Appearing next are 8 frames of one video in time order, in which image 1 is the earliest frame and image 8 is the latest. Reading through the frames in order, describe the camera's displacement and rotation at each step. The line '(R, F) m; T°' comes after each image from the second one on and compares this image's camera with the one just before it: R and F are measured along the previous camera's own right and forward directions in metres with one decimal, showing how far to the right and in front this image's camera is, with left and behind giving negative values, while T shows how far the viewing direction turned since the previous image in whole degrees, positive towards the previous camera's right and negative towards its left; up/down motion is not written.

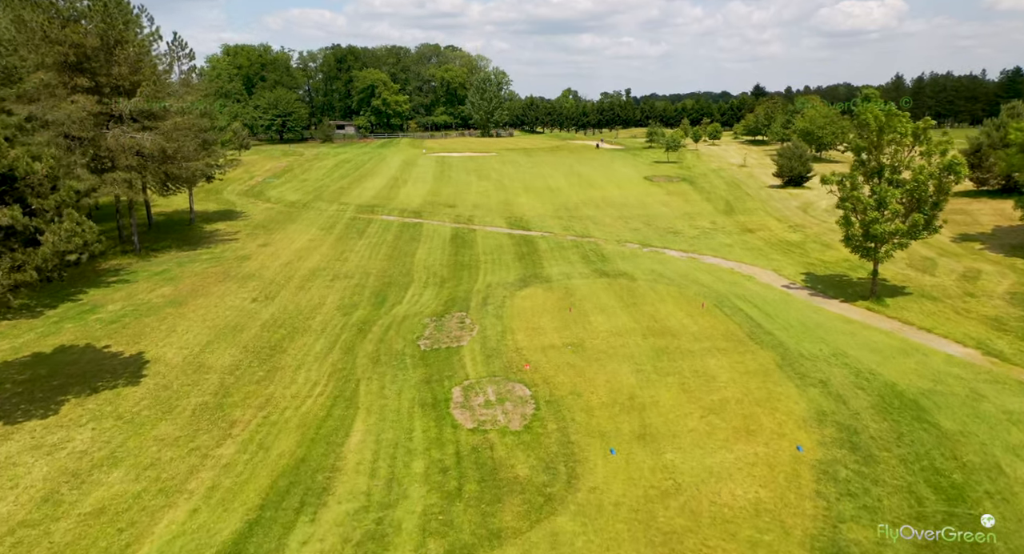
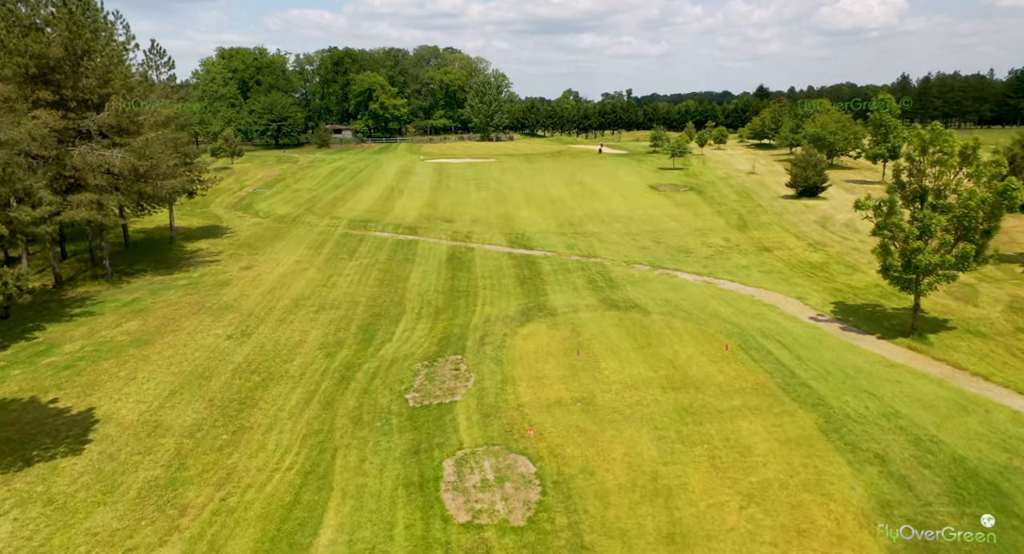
(0.0, +2.3) m; 0°
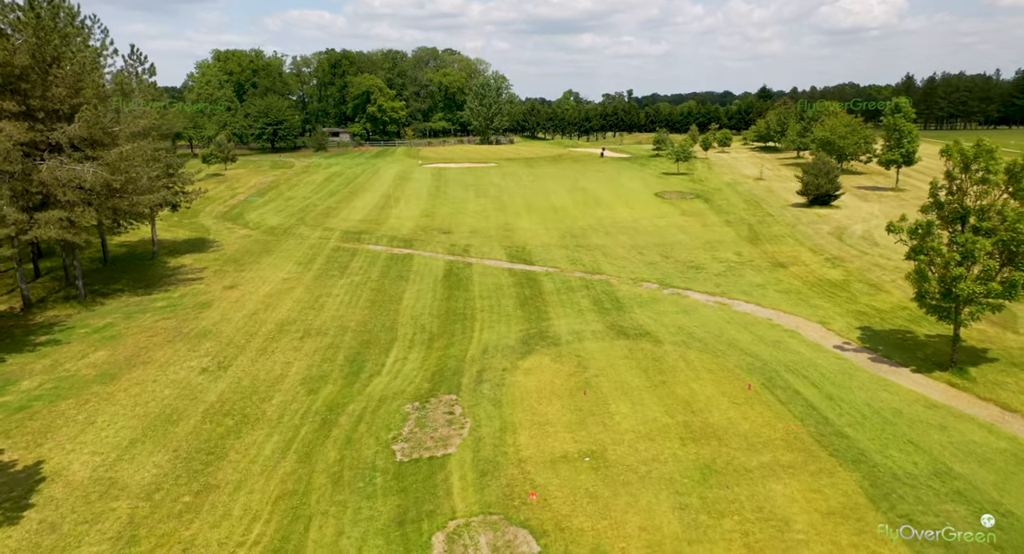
(0.0, +1.9) m; 0°
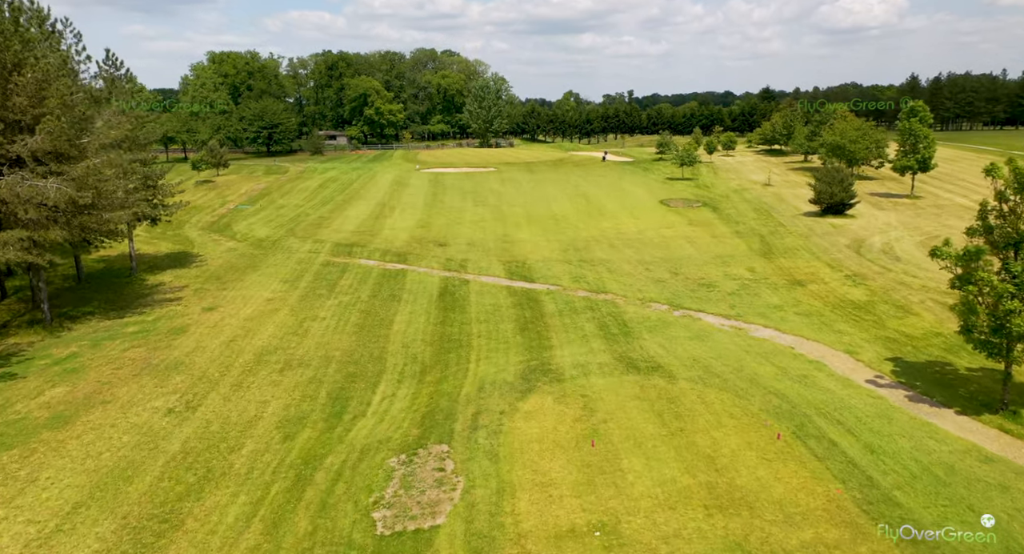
(+0.1, +2.0) m; 0°
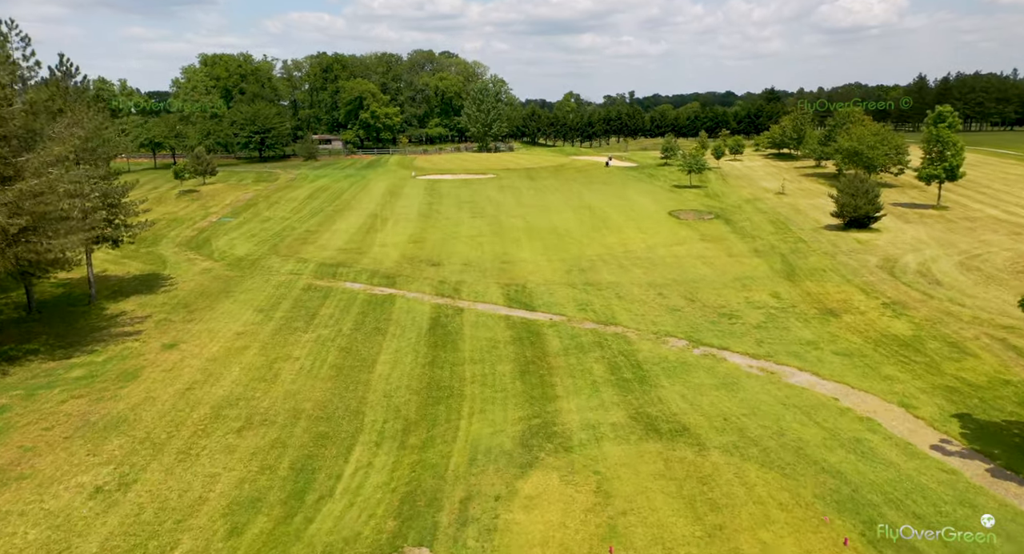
(+0.1, +3.2) m; 0°
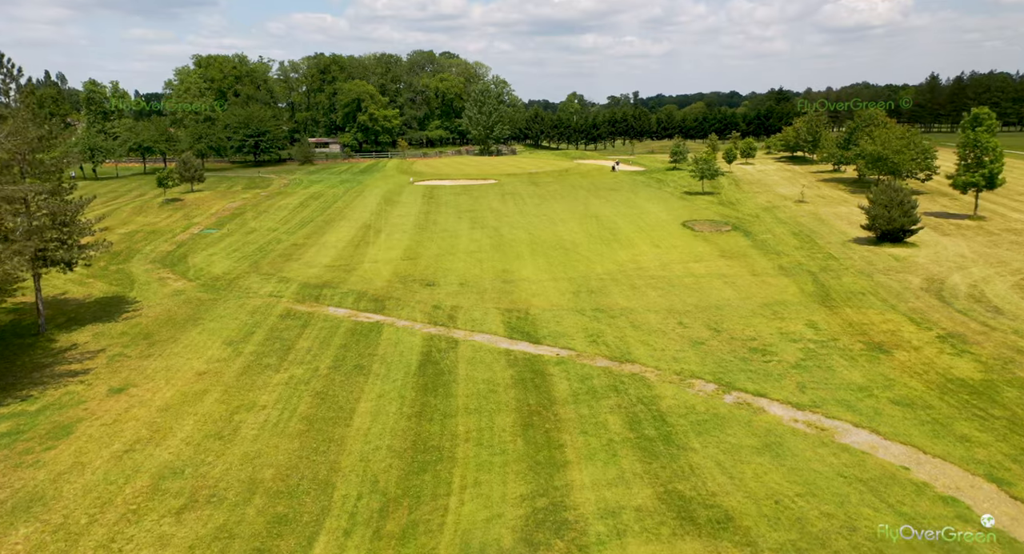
(+0.1, +3.4) m; 0°
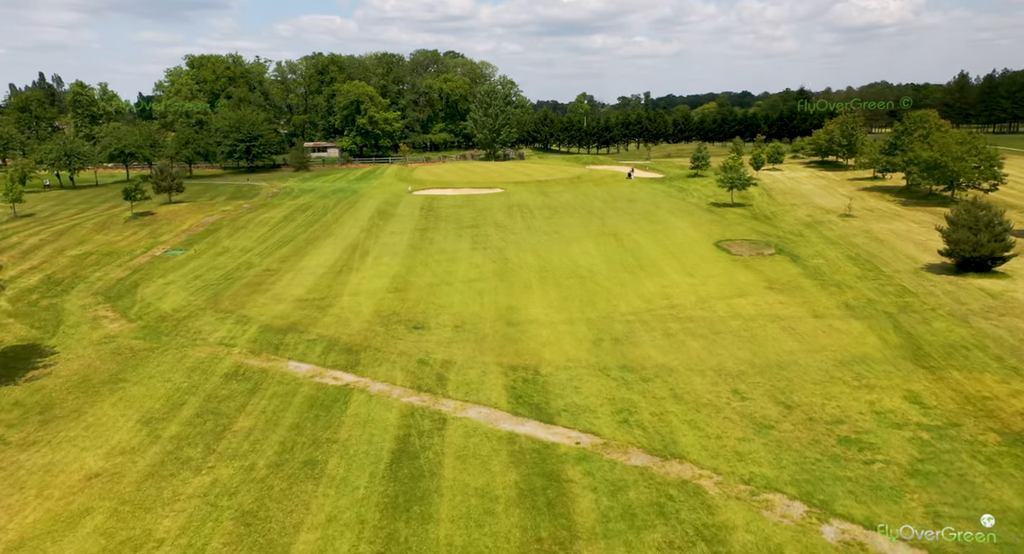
(+0.1, +6.2) m; -1°
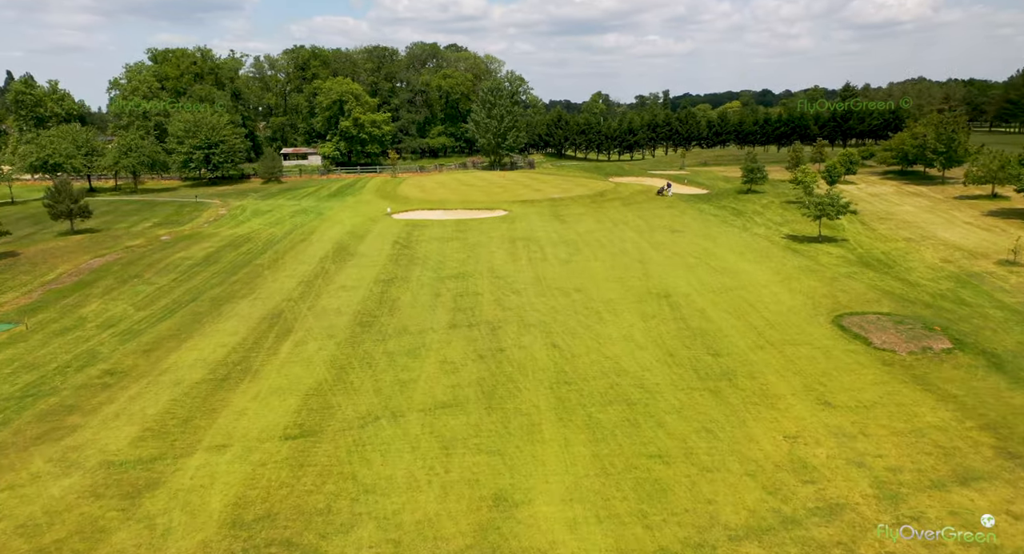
(+0.5, +15.2) m; -1°
